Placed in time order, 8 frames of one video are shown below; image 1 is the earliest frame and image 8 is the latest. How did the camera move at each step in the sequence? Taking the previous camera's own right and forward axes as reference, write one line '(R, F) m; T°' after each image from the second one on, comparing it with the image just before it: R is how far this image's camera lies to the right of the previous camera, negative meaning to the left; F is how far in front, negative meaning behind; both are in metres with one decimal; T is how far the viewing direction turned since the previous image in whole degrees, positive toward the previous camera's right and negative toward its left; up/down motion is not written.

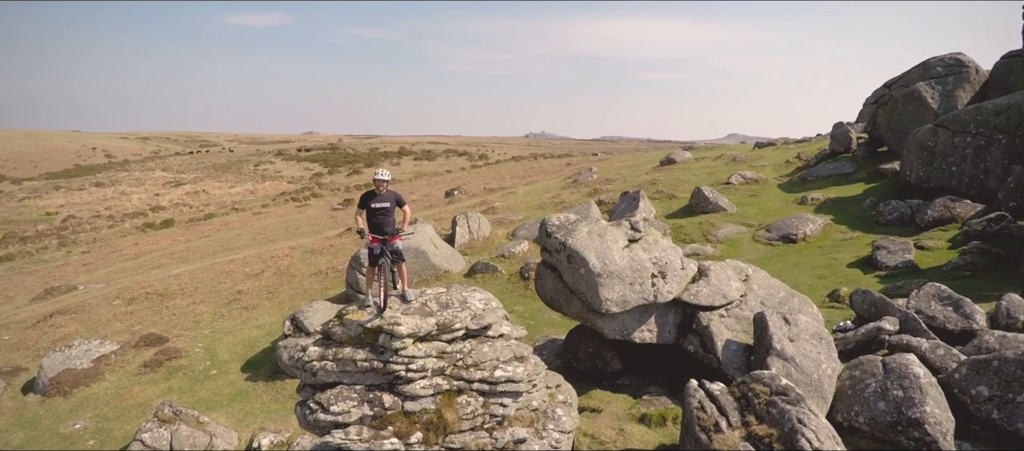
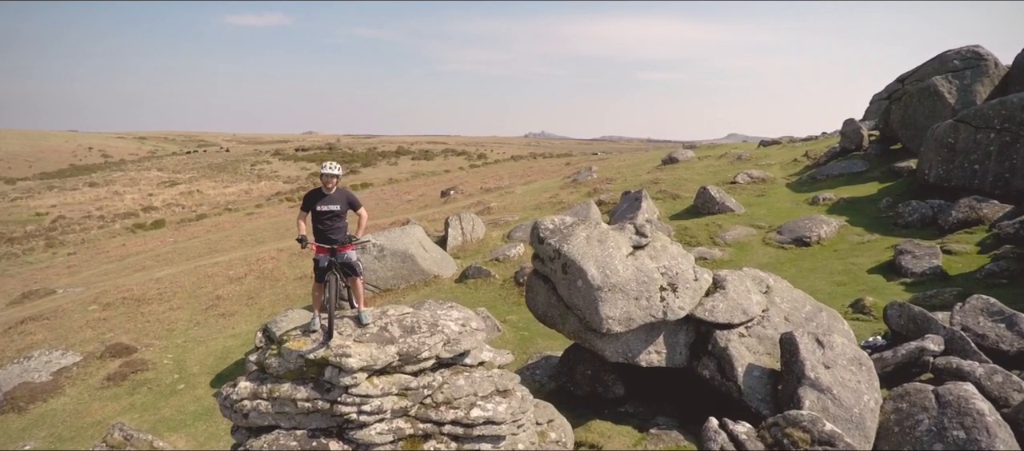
(+0.3, +1.8) m; 0°
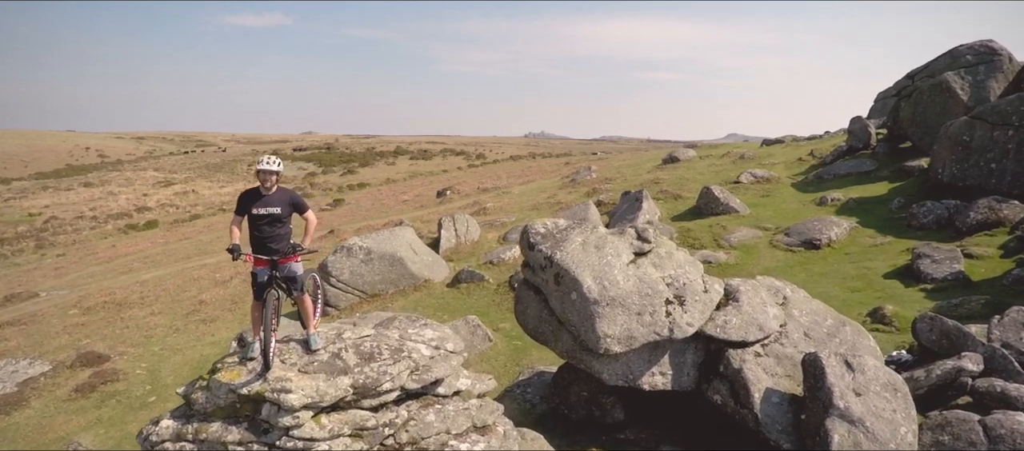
(+0.3, +1.3) m; 0°
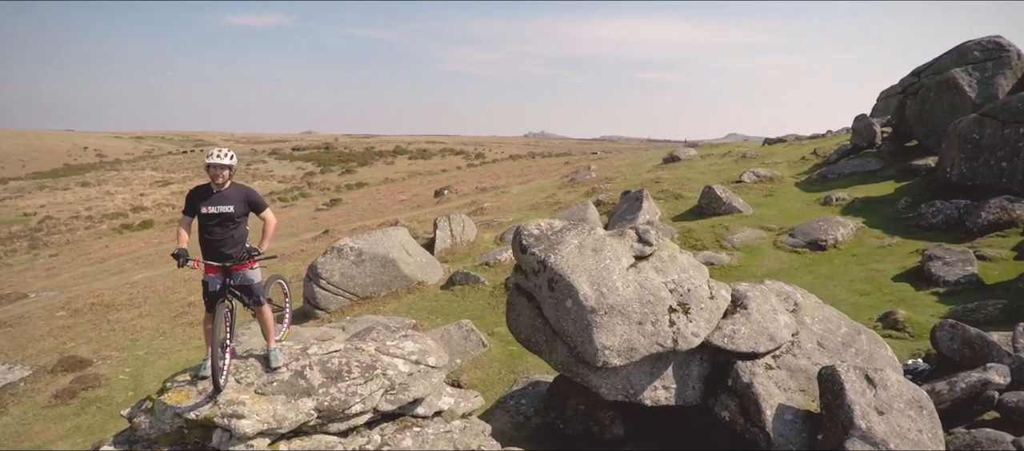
(+0.1, +0.8) m; 0°
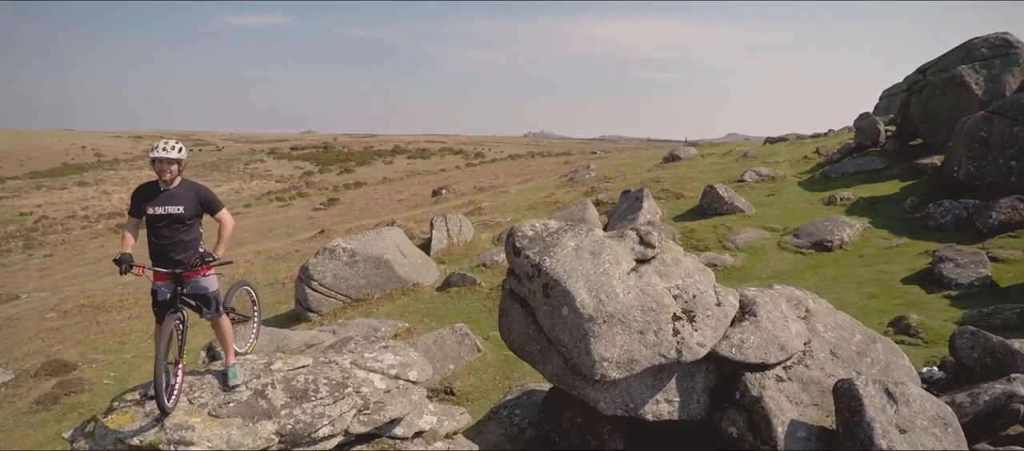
(+0.1, +0.6) m; 0°
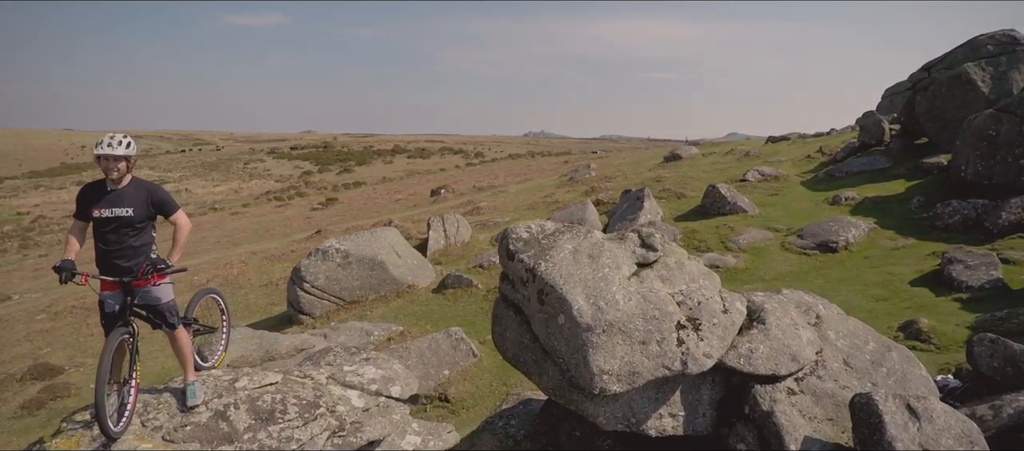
(+0.1, +0.5) m; 0°
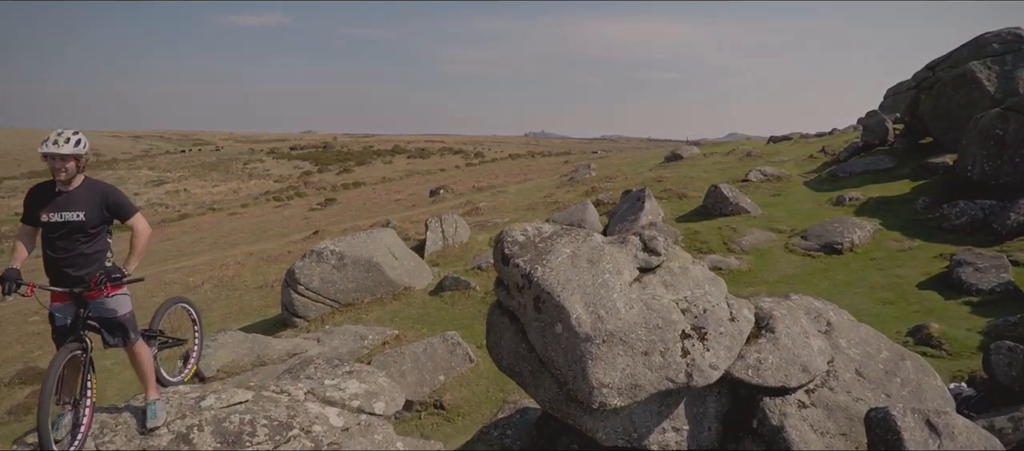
(+0.1, +0.4) m; 0°
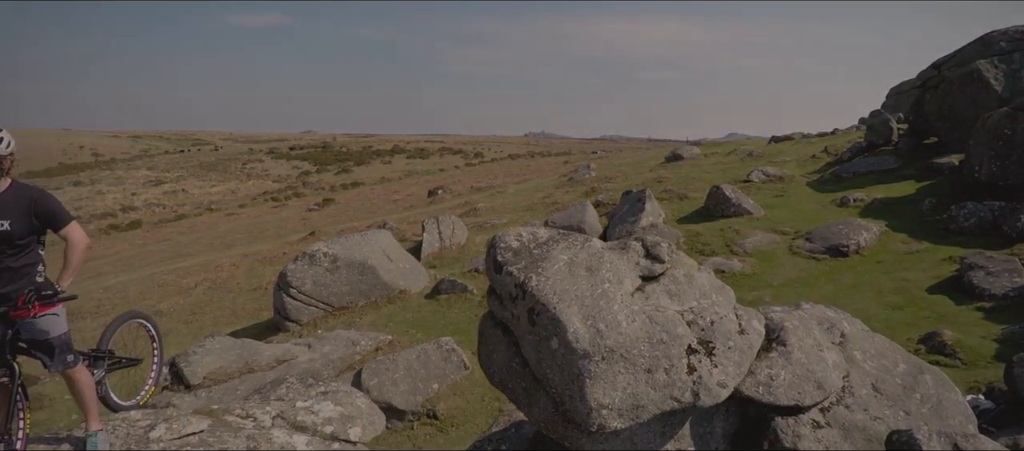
(+0.1, +0.5) m; 0°
